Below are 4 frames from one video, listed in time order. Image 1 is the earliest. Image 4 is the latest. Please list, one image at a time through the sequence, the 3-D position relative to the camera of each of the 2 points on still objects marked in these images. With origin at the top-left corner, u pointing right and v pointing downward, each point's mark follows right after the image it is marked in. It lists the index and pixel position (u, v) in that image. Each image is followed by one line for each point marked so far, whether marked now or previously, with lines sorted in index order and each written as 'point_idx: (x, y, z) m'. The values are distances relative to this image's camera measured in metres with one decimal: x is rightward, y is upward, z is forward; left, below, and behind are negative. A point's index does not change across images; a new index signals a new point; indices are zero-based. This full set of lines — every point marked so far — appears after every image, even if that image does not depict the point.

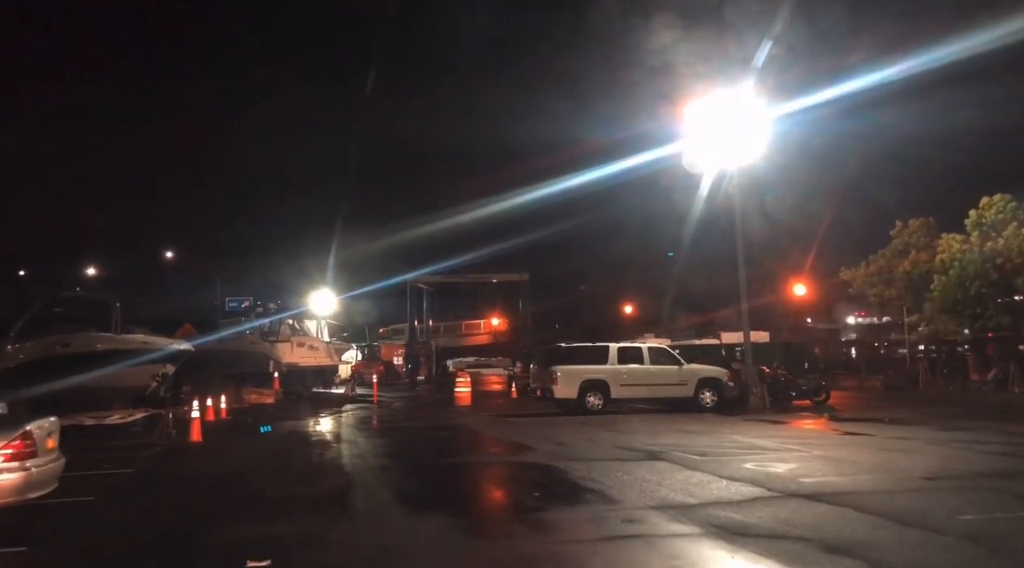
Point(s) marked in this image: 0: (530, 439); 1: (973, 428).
0: (+0.3, -2.9, +14.5) m
1: (+10.1, -3.1, +17.1) m
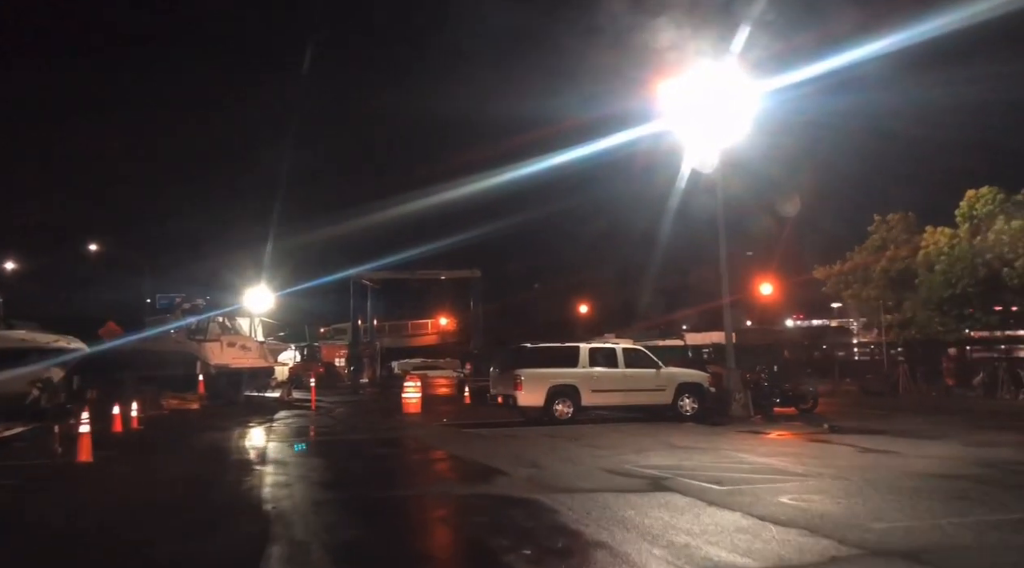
0: (-0.2, -2.7, +12.0) m
1: (+9.3, -3.0, +15.3) m
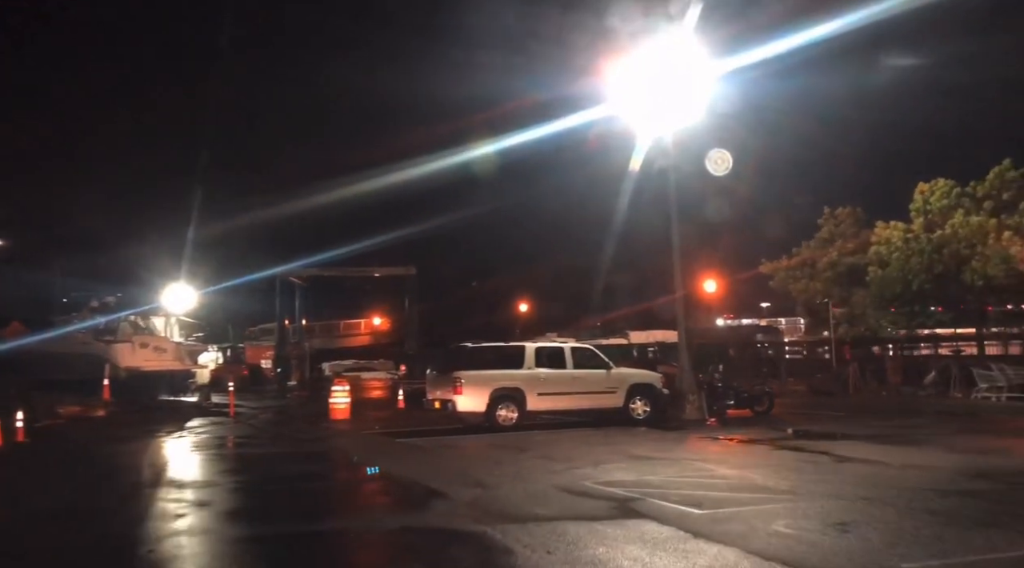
0: (-1.0, -2.6, +10.3) m
1: (+8.2, -2.8, +14.4) m
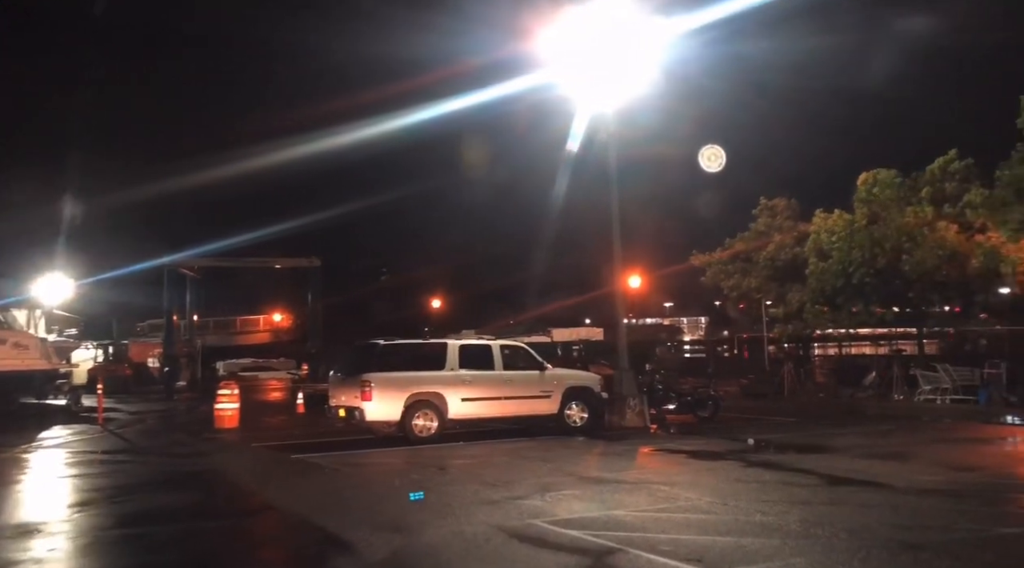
0: (-1.8, -2.4, +7.9) m
1: (+6.9, -2.7, +13.0) m
